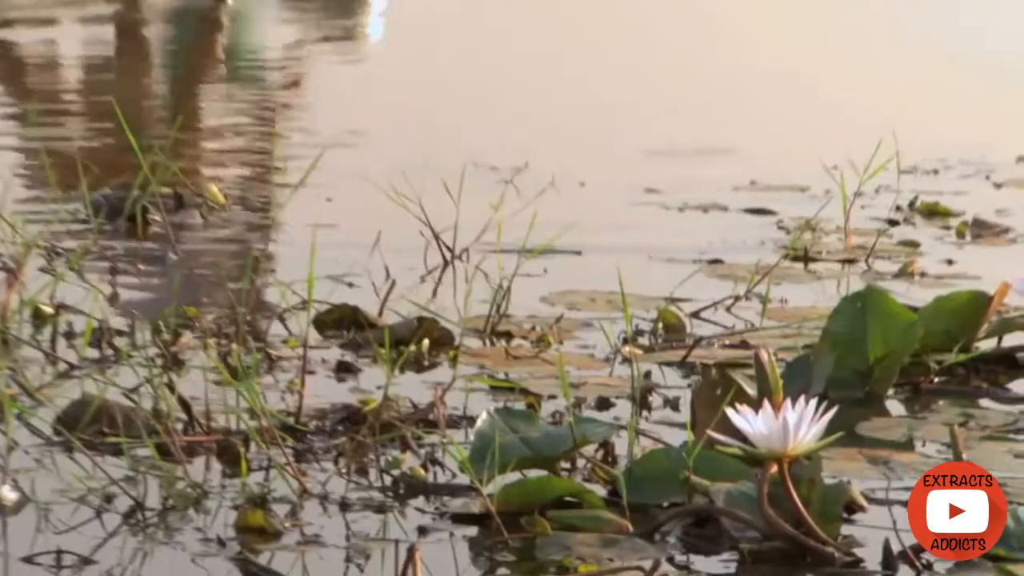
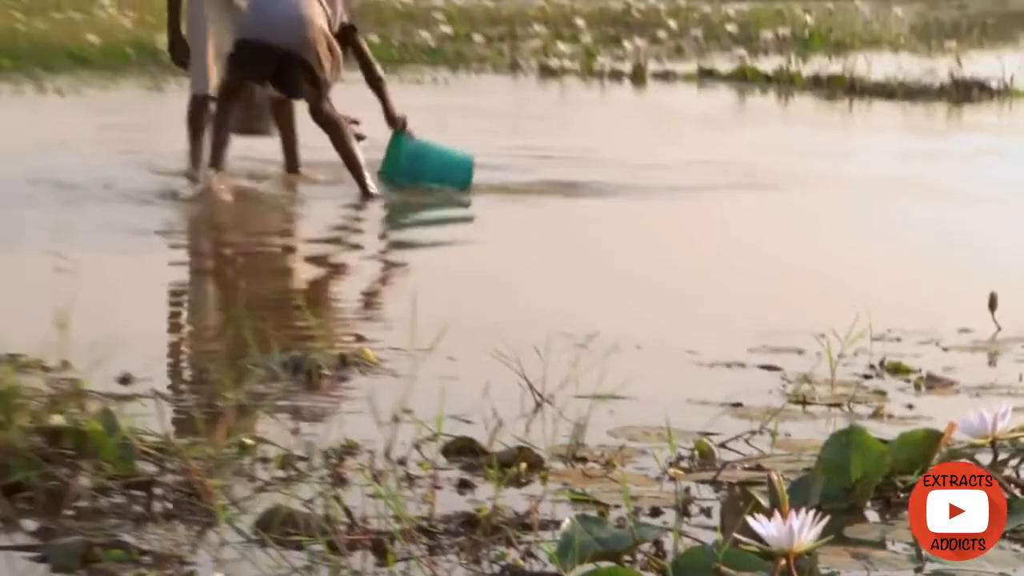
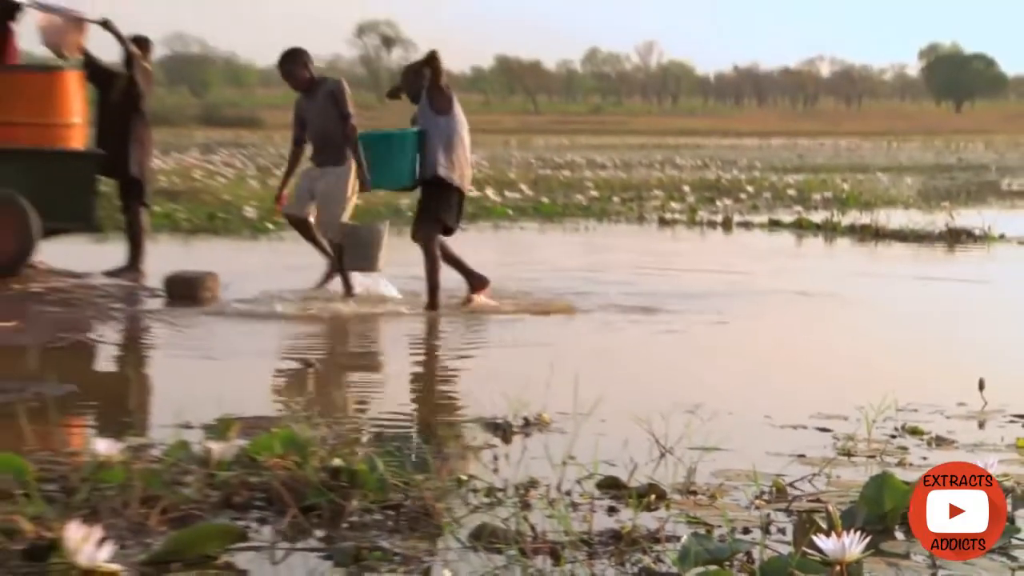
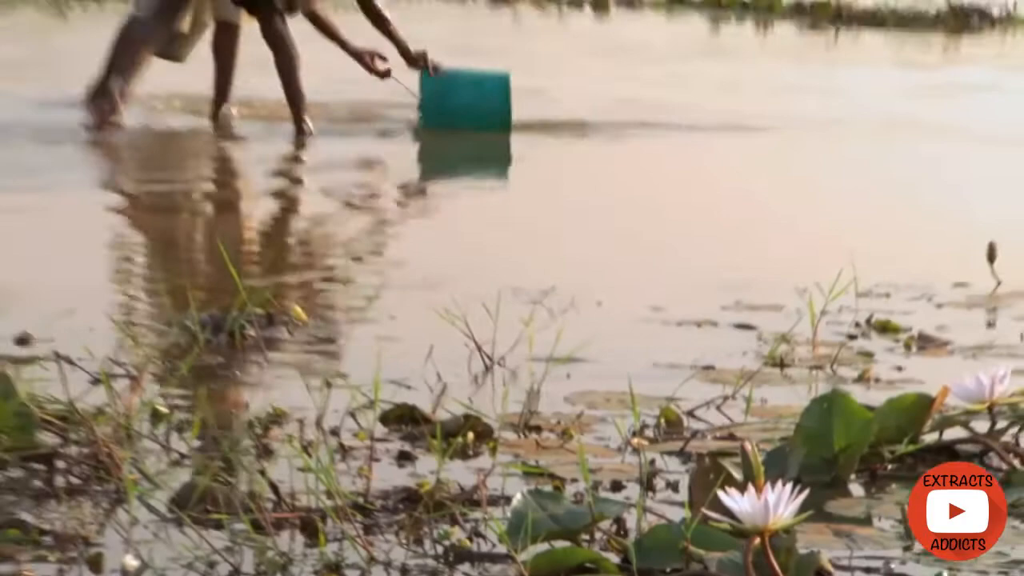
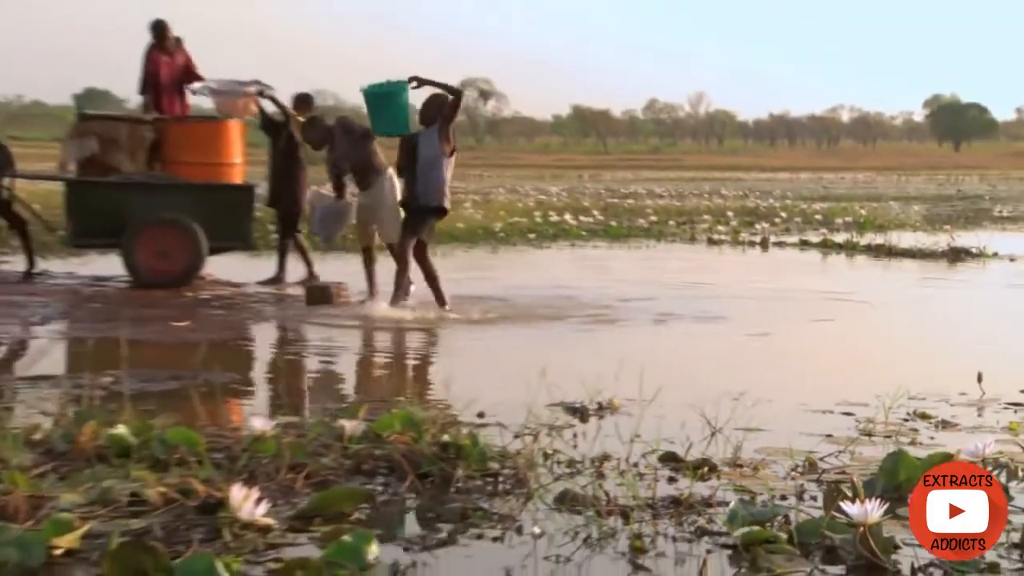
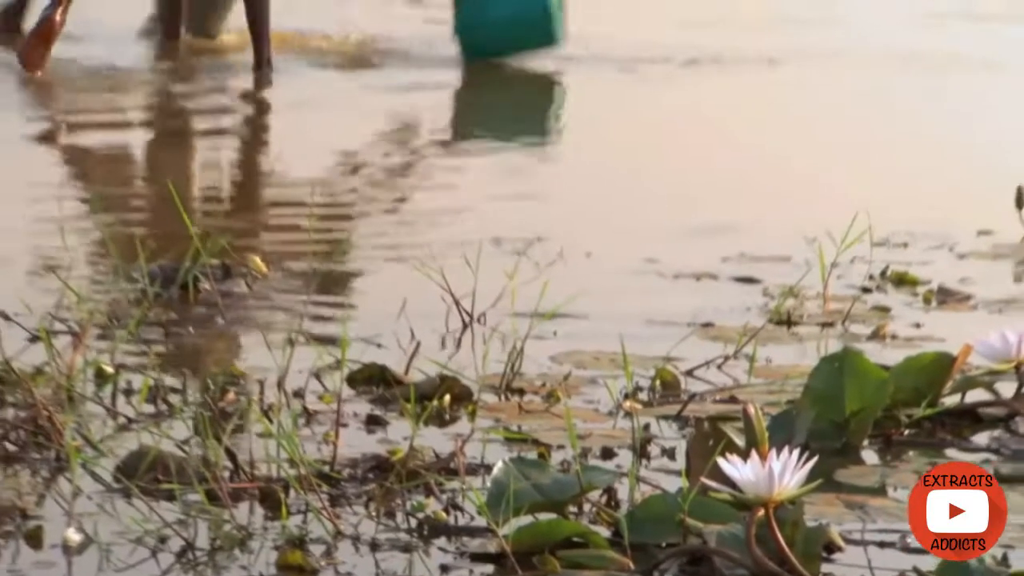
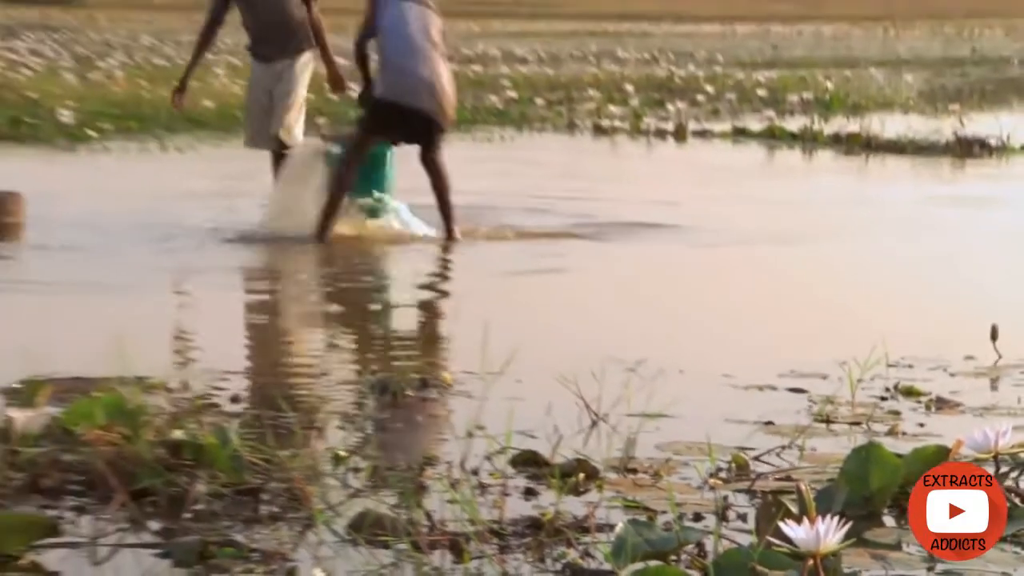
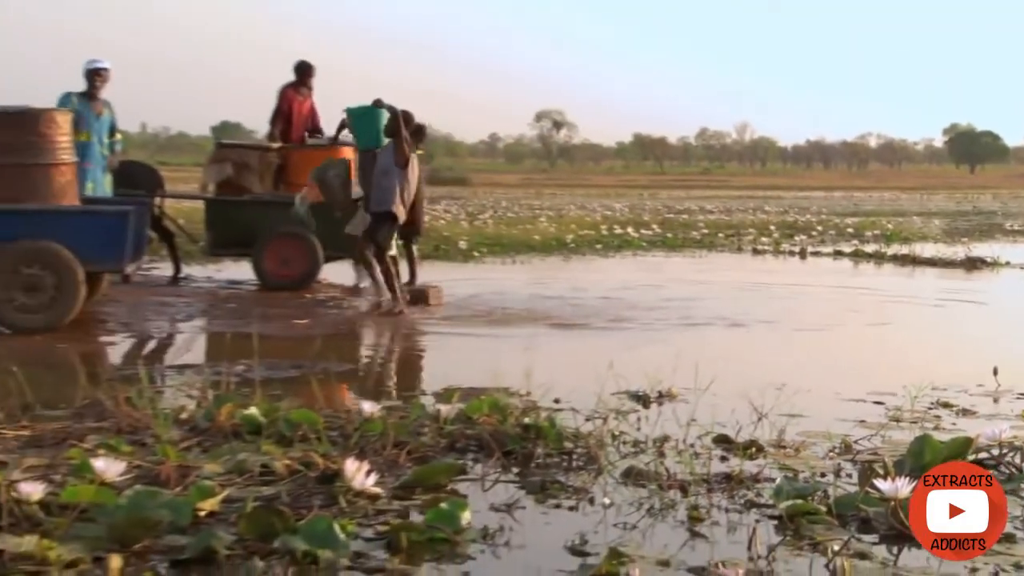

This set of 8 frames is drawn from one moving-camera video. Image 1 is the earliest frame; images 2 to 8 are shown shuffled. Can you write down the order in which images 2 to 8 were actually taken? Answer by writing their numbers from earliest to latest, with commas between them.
6, 4, 2, 7, 3, 5, 8
